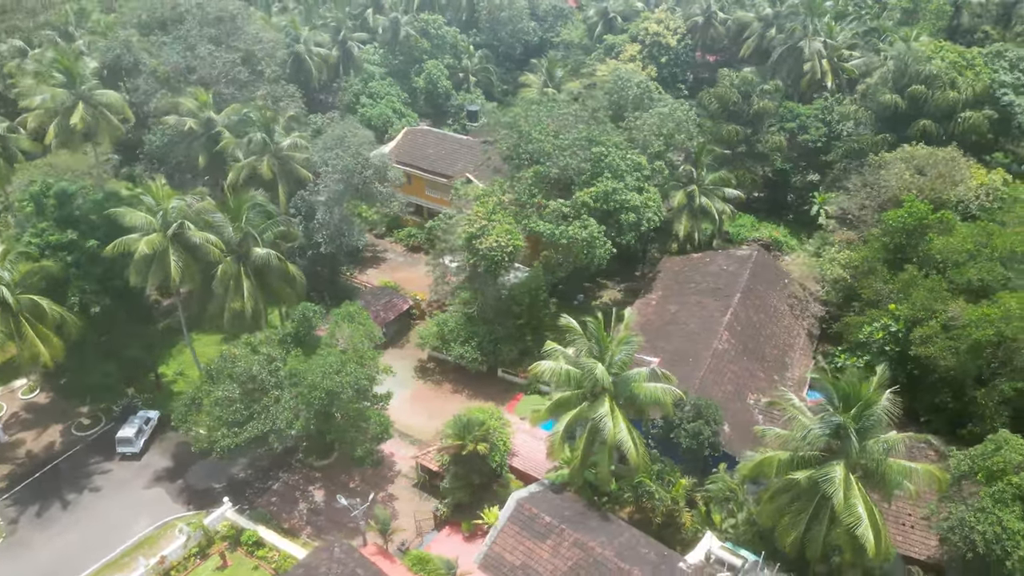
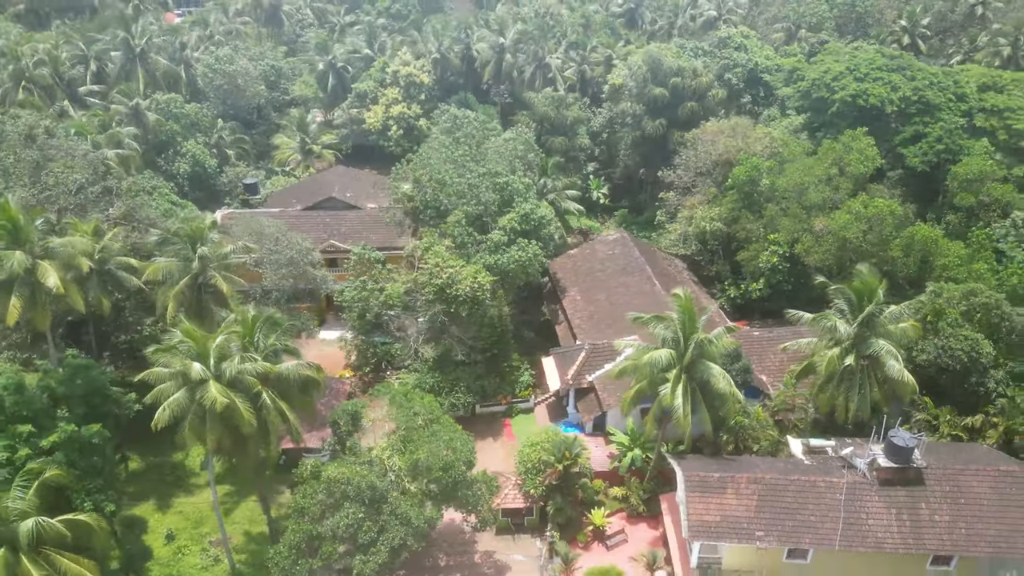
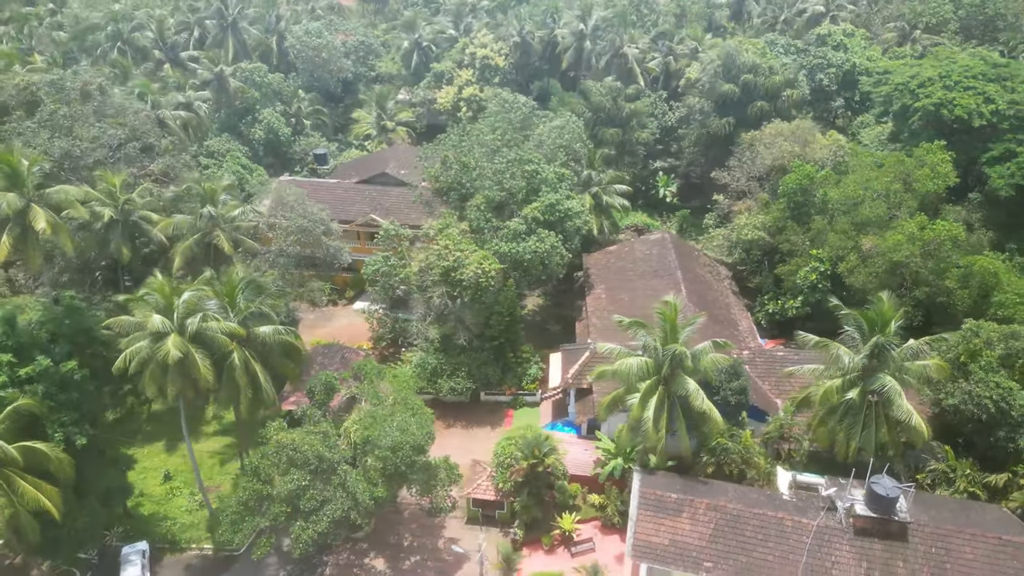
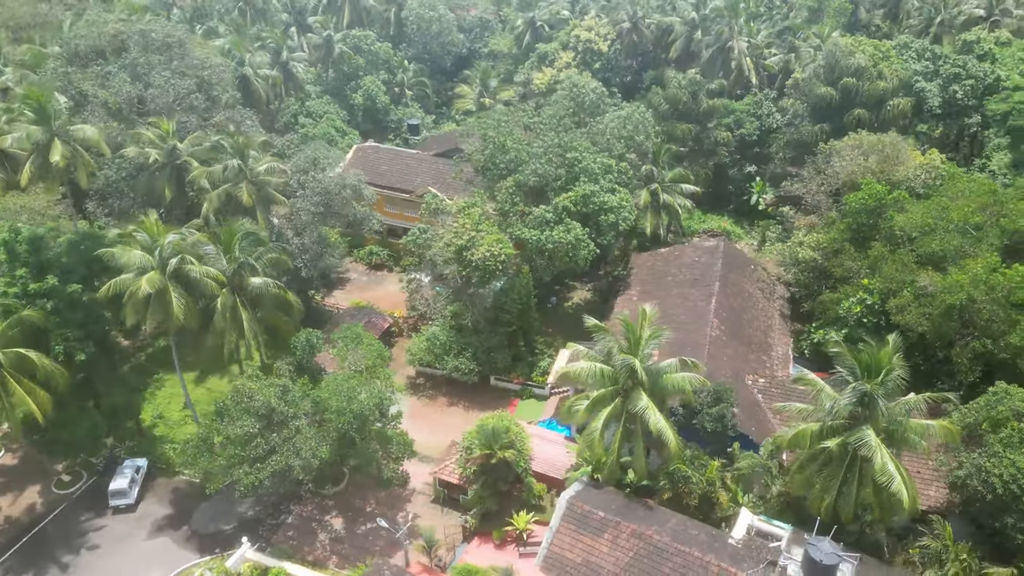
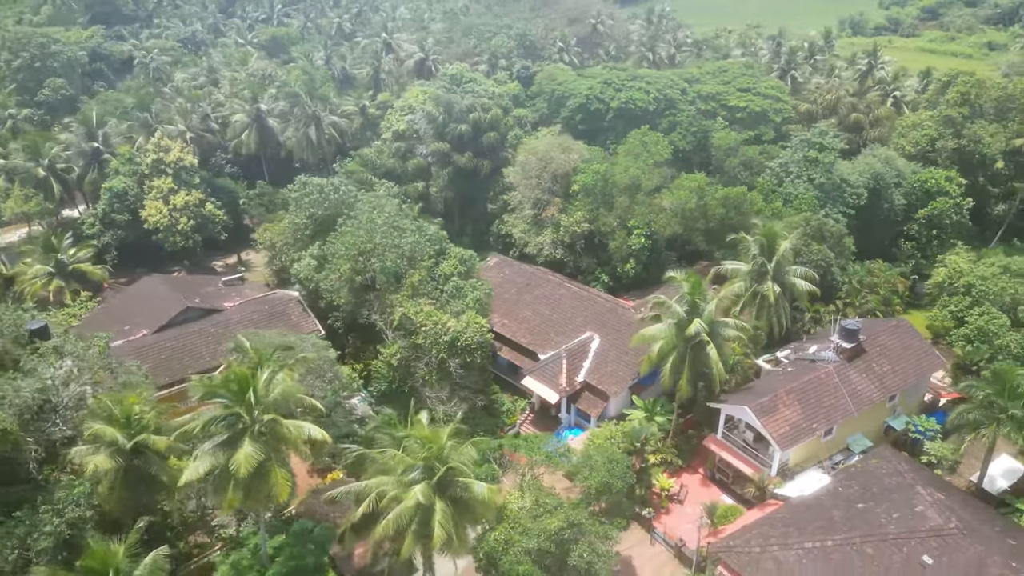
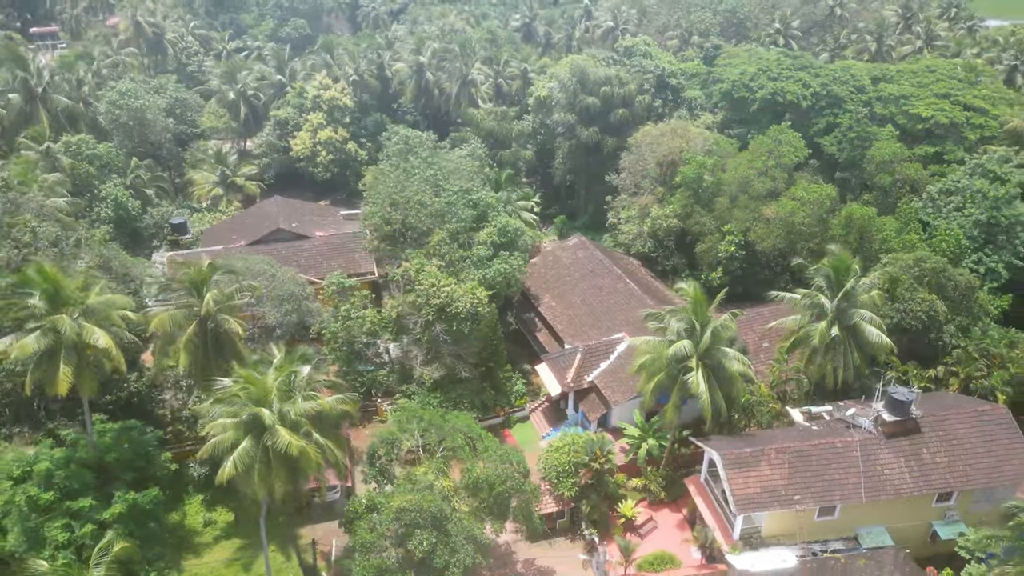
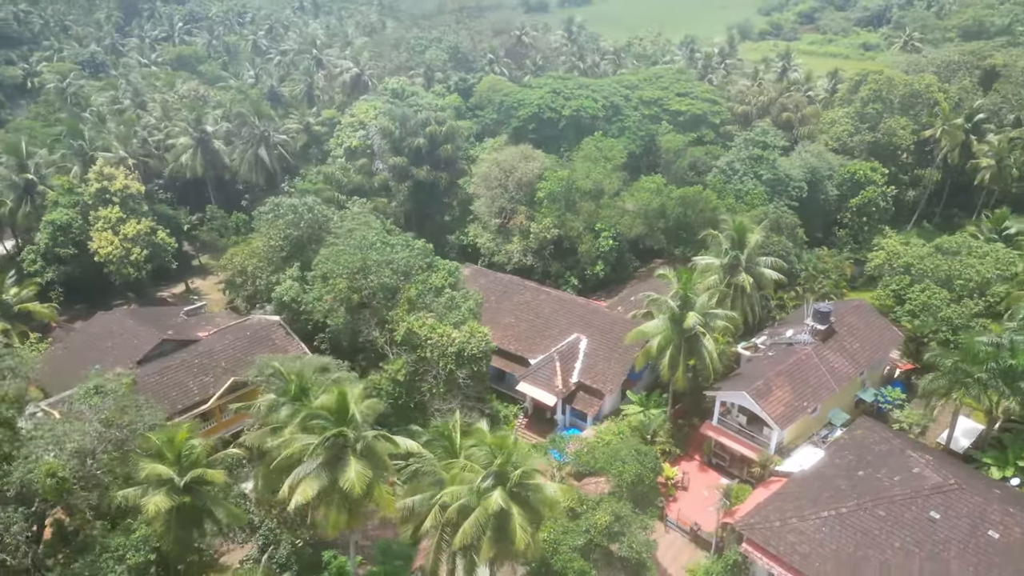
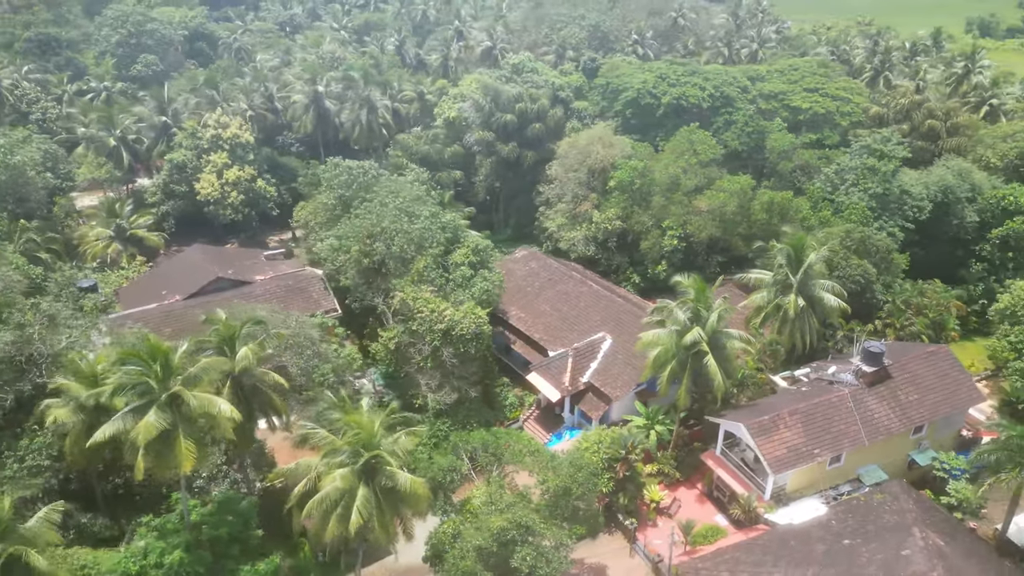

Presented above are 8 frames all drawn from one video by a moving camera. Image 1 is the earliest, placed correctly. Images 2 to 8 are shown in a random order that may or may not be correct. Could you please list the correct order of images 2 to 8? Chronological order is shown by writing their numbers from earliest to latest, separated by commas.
4, 3, 2, 6, 8, 5, 7
